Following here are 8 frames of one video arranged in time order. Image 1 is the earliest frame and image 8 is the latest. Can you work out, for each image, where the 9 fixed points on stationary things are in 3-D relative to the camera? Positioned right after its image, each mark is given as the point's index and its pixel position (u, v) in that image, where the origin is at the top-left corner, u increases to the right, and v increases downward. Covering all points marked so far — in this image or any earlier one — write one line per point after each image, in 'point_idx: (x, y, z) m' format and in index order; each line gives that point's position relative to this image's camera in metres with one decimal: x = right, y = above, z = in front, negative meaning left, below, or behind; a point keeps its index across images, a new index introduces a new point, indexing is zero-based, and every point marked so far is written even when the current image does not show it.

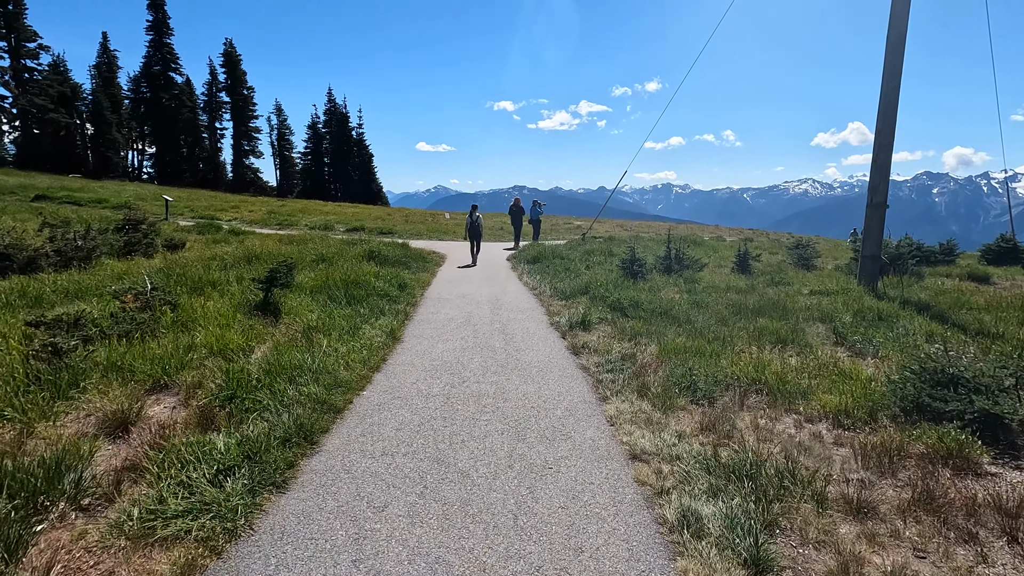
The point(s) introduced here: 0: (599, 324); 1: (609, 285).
0: (+1.3, -0.5, +7.9) m
1: (+1.9, +0.1, +10.4) m
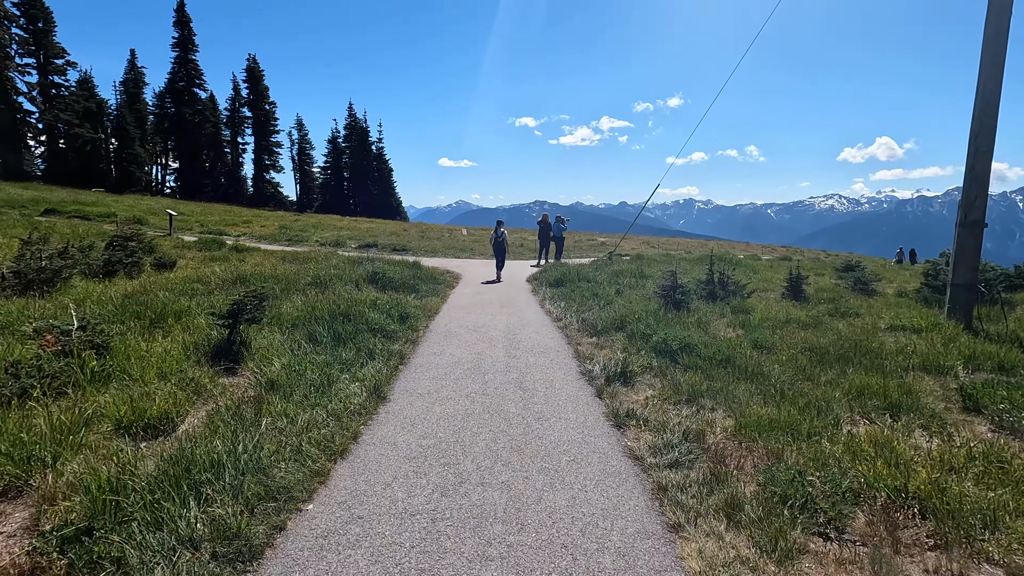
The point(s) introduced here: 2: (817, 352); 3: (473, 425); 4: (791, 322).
0: (+1.5, -1.0, +6.2) m
1: (+2.2, -0.5, +8.7) m
2: (+4.1, -0.9, +7.2) m
3: (-0.3, -1.2, +4.7) m
4: (+5.2, -0.6, +9.9) m
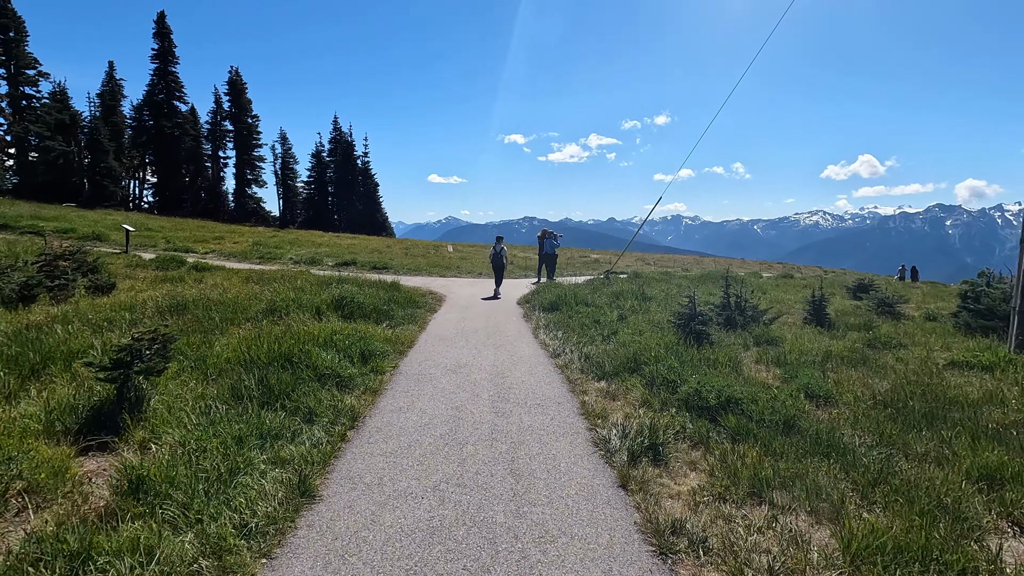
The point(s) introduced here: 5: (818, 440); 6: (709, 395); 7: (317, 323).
0: (+1.4, -1.4, +4.6) m
1: (+2.1, -0.9, +7.1) m
2: (+4.0, -1.2, +5.6) m
3: (-0.4, -1.5, +3.0) m
4: (+5.0, -1.1, +8.3) m
5: (+2.6, -1.3, +4.5) m
6: (+2.0, -1.1, +5.4) m
7: (-3.1, -0.6, +8.4) m
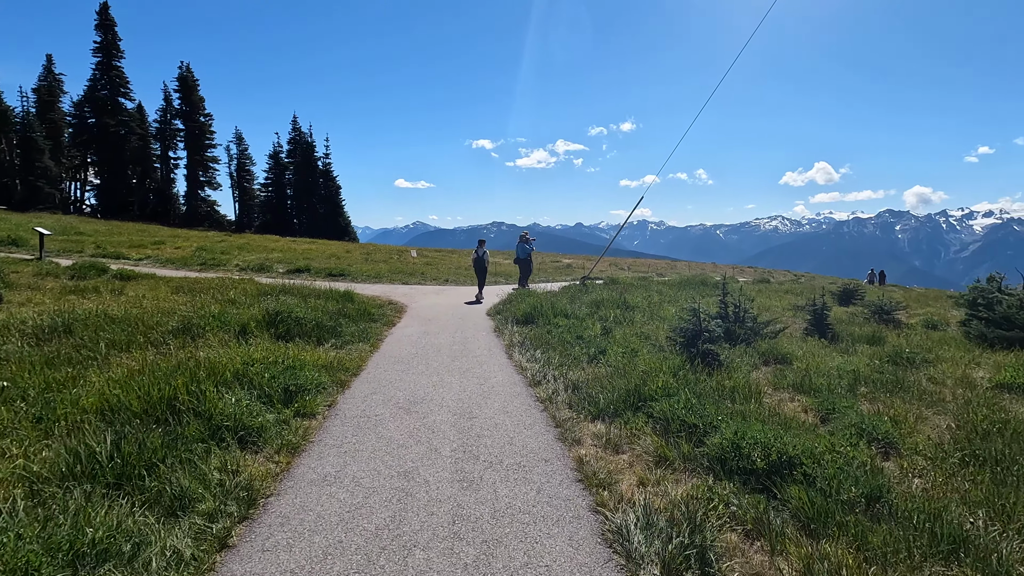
0: (+1.3, -1.5, +3.1) m
1: (+1.8, -1.1, +5.6) m
2: (+3.7, -1.3, +4.2) m
3: (-0.5, -1.6, +1.4) m
4: (+4.6, -1.2, +7.0) m
5: (+2.4, -1.4, +3.1) m
6: (+1.8, -1.2, +4.0) m
7: (-3.5, -0.7, +6.7) m
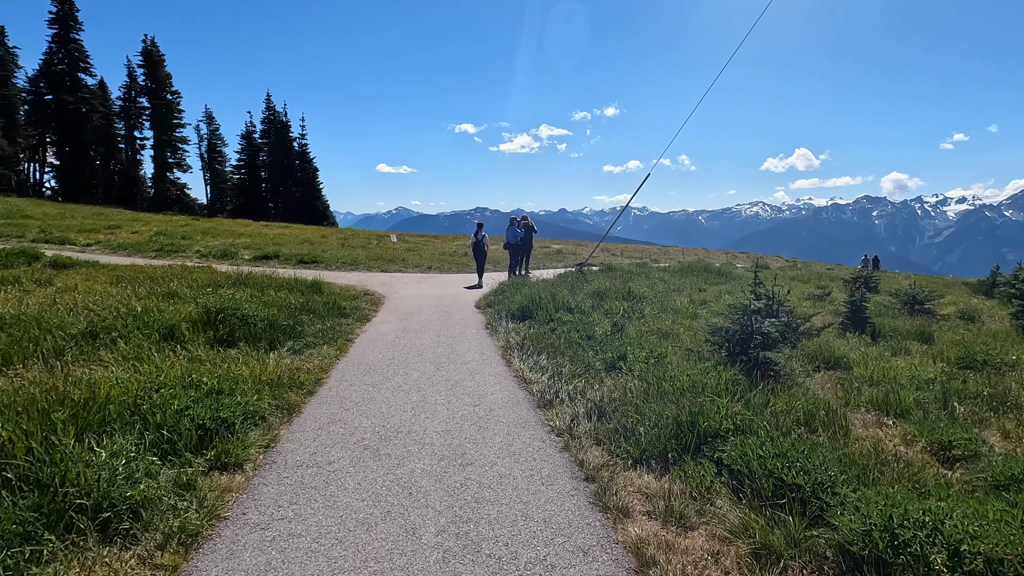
0: (+1.4, -1.5, +1.5) m
1: (+1.8, -1.0, +4.1) m
2: (+3.8, -1.3, +2.8) m
3: (-0.3, -1.7, -0.1) m
4: (+4.6, -1.1, +5.6) m
5: (+2.6, -1.4, +1.6) m
6: (+1.9, -1.2, +2.5) m
7: (-3.4, -0.7, +5.0) m
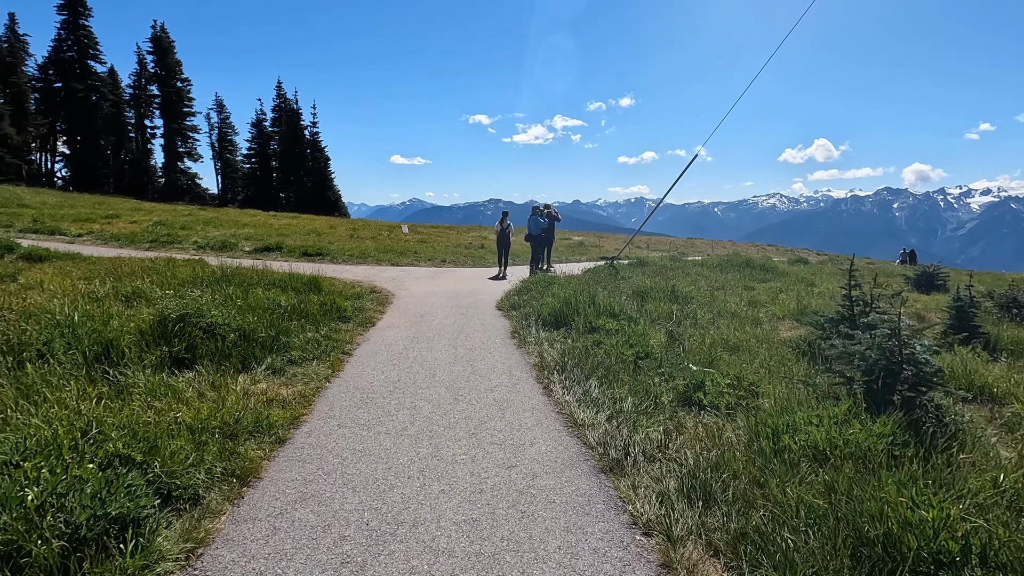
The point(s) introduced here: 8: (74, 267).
0: (+1.7, -1.6, -0.1) m
1: (+2.2, -1.1, +2.5) m
2: (+4.1, -1.4, +1.1) m
3: (-0.1, -1.9, -1.7) m
4: (+5.0, -1.2, +3.9) m
5: (+2.8, -1.6, -0.1) m
6: (+2.2, -1.3, +0.8) m
7: (-3.1, -0.8, +3.5) m
8: (-9.1, +0.4, +11.1) m
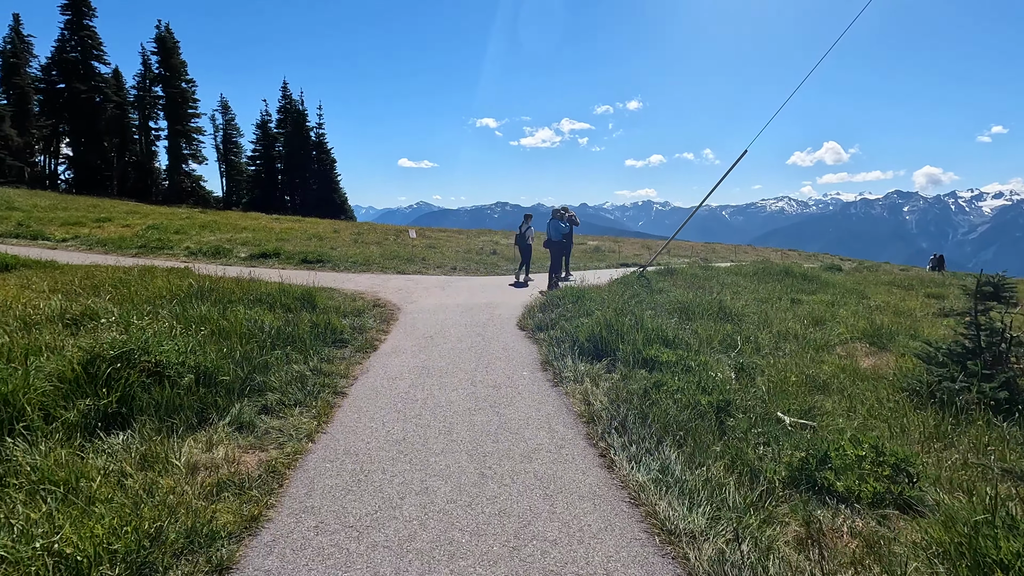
0: (+1.9, -1.9, -1.5) m
1: (+2.5, -1.3, +1.0) m
2: (+4.4, -1.7, -0.4) m
3: (+0.2, -2.0, -3.1) m
4: (+5.3, -1.5, +2.4) m
5: (+3.1, -1.8, -1.5) m
6: (+2.5, -1.5, -0.6) m
7: (-2.8, -1.0, +2.1) m
8: (-8.7, +0.2, +9.8) m
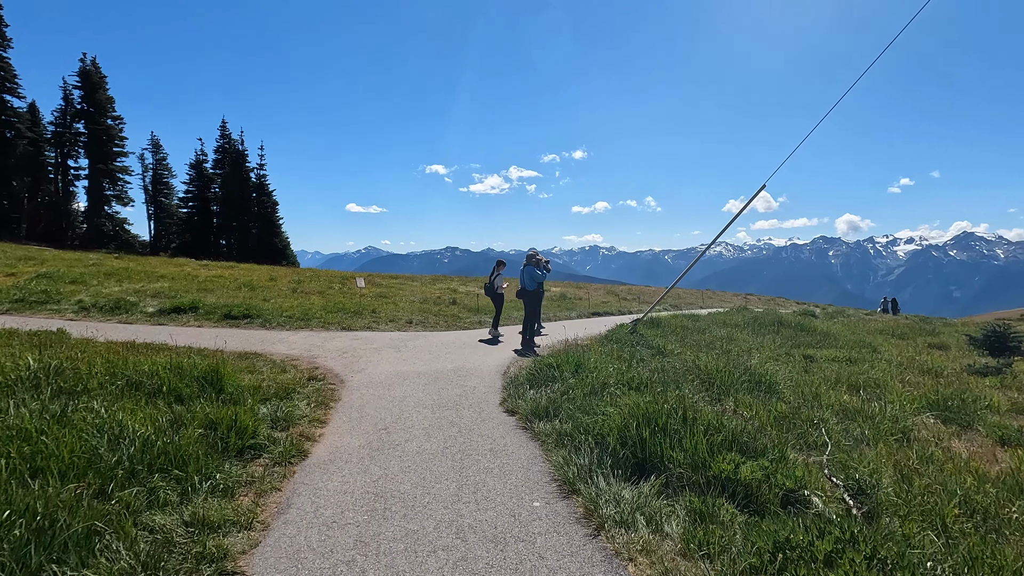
0: (+2.7, -1.8, -3.6) m
1: (+3.0, -1.5, -1.0) m
2: (+5.1, -1.7, -2.2) m
3: (+1.1, -1.9, -5.4) m
4: (+5.7, -1.7, +0.7) m
5: (+3.9, -1.7, -3.5) m
6: (+3.1, -1.6, -2.6) m
7: (-2.3, -1.3, -0.4) m
8: (-8.9, -0.8, +6.9) m
